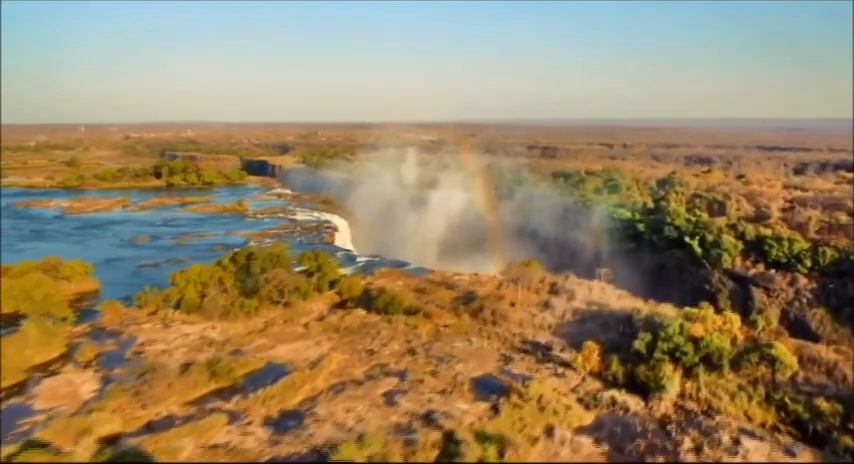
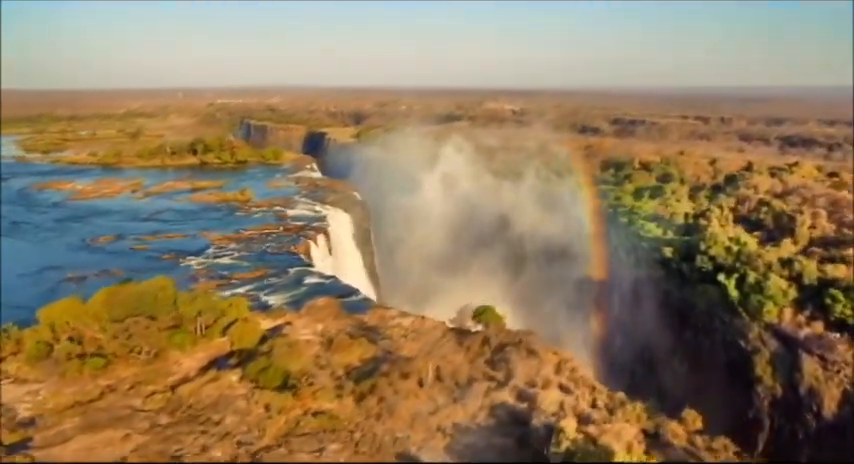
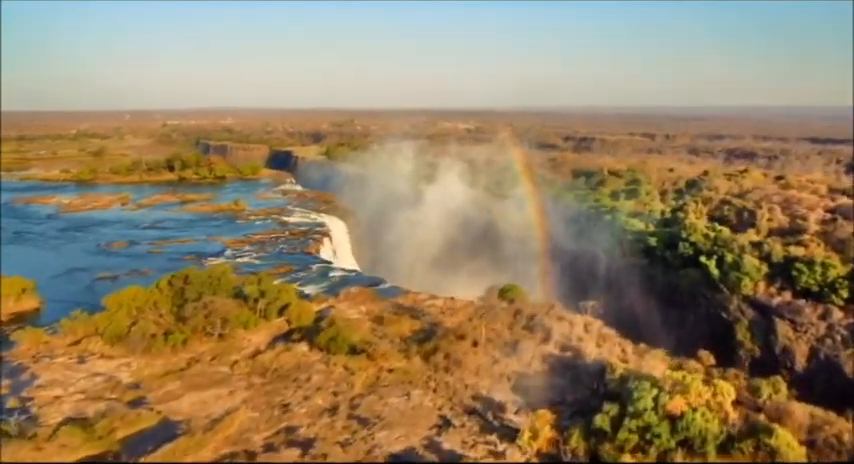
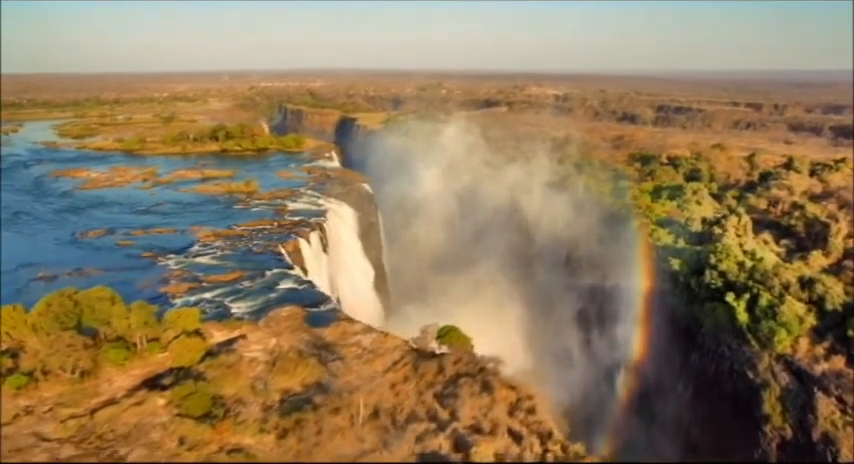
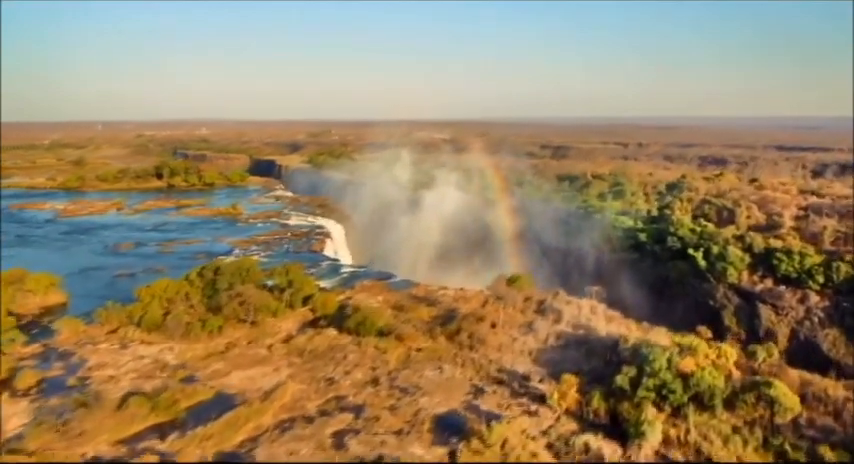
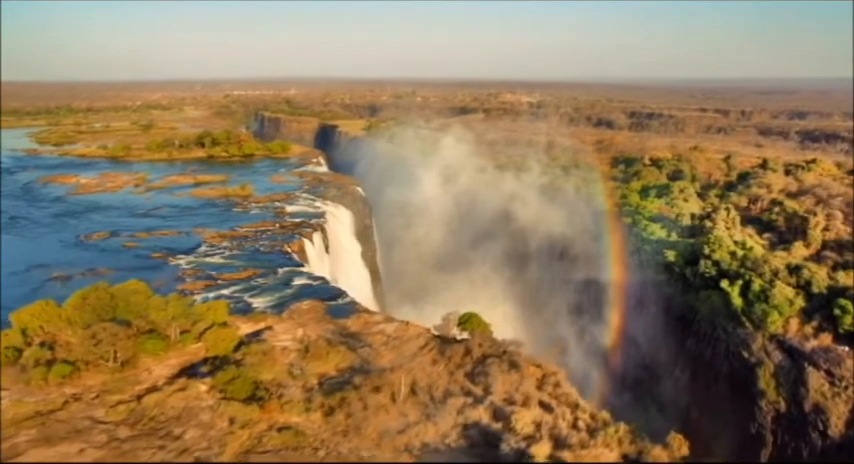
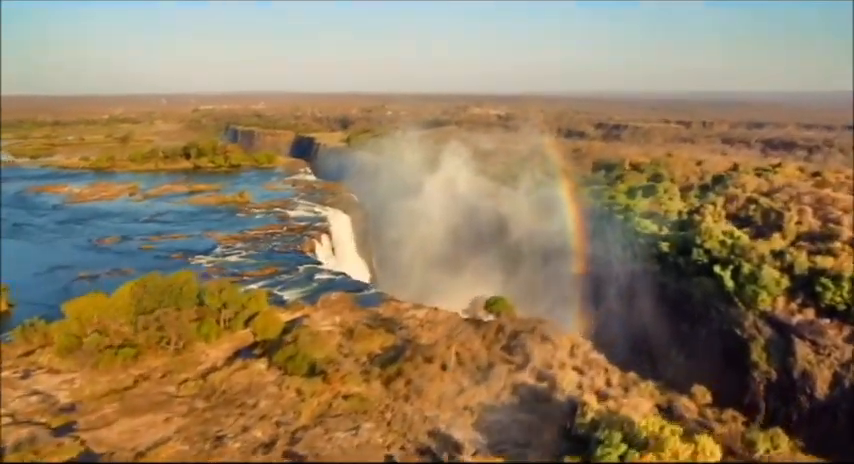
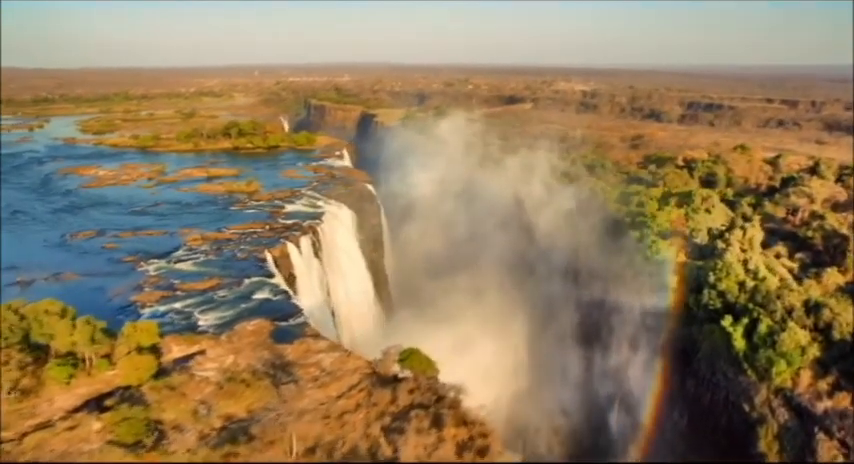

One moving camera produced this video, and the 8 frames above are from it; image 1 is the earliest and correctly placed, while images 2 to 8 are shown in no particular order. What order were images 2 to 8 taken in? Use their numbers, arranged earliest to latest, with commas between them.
5, 3, 7, 2, 6, 4, 8
